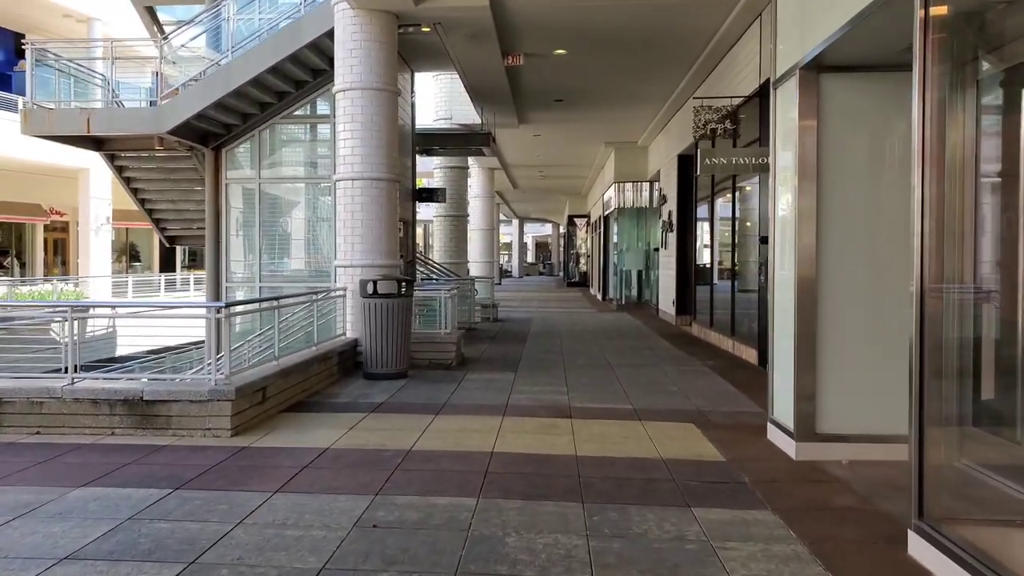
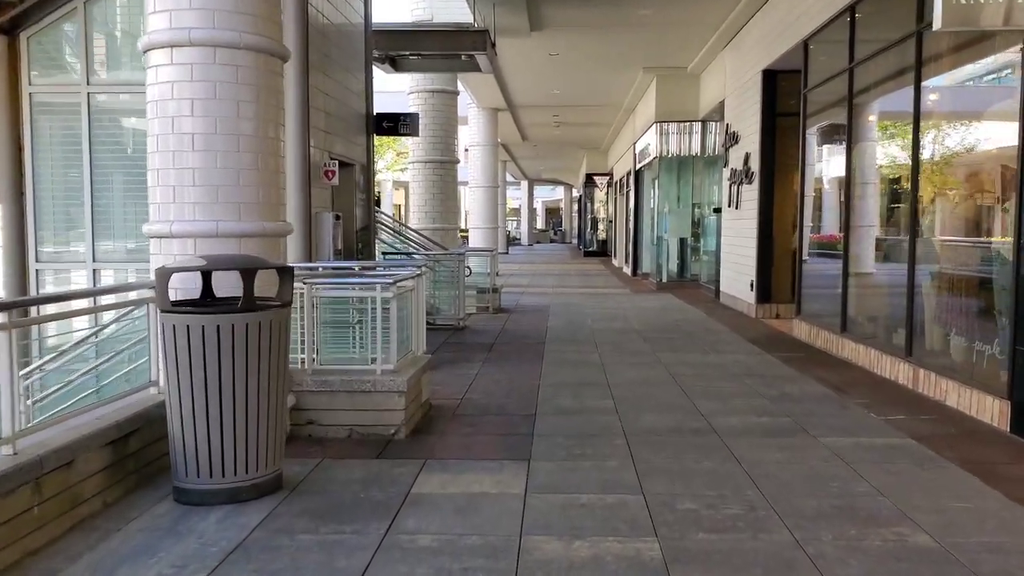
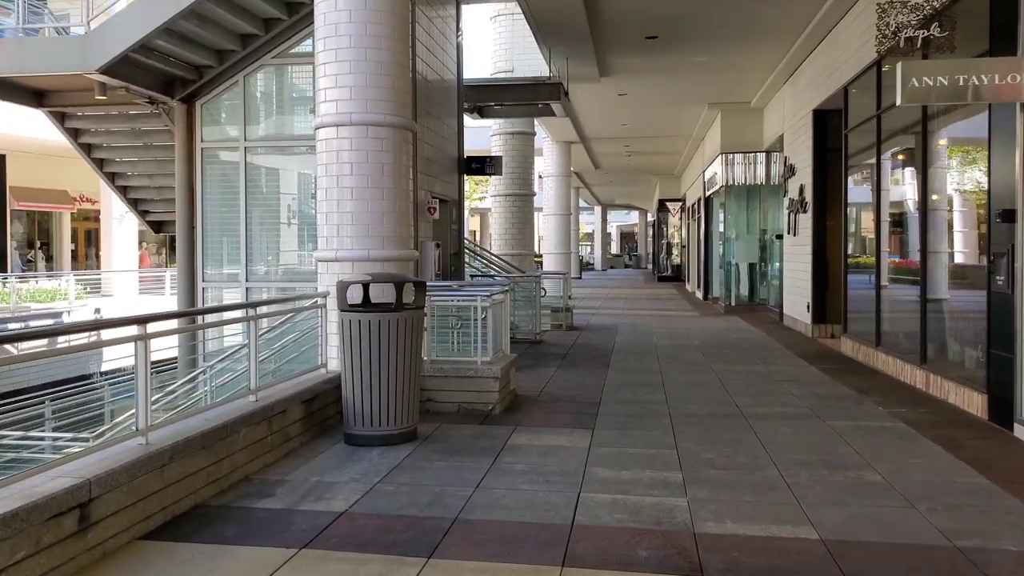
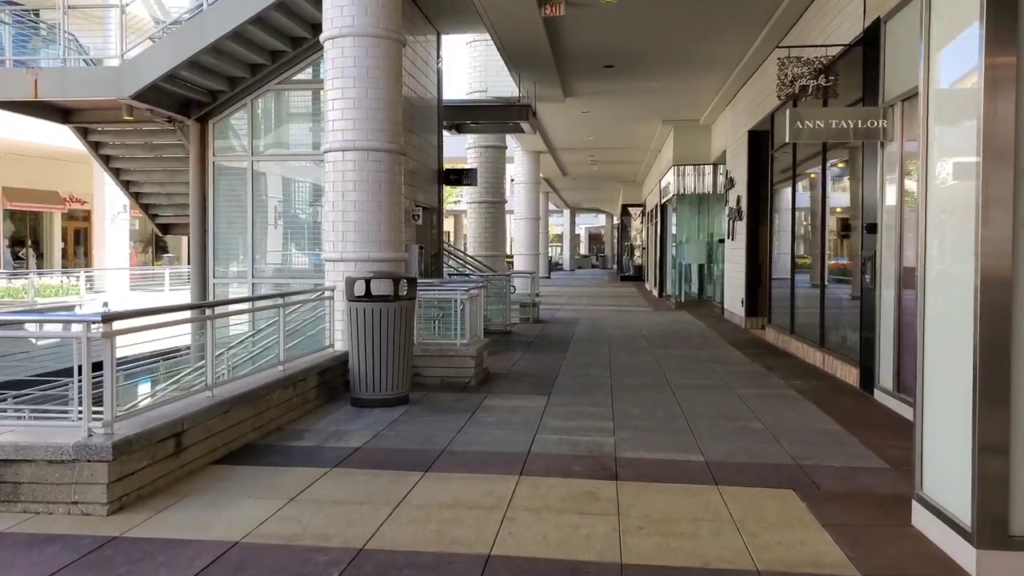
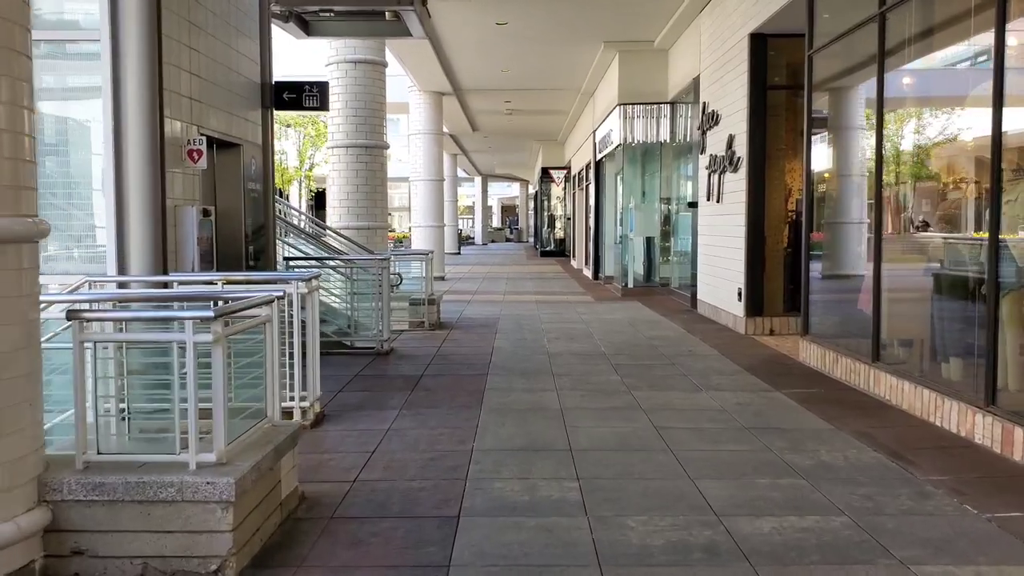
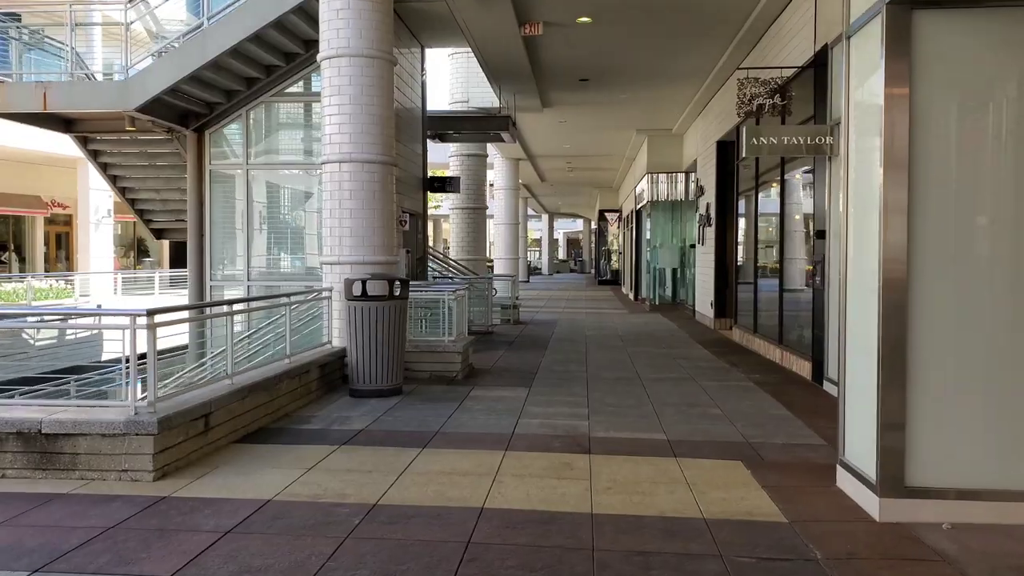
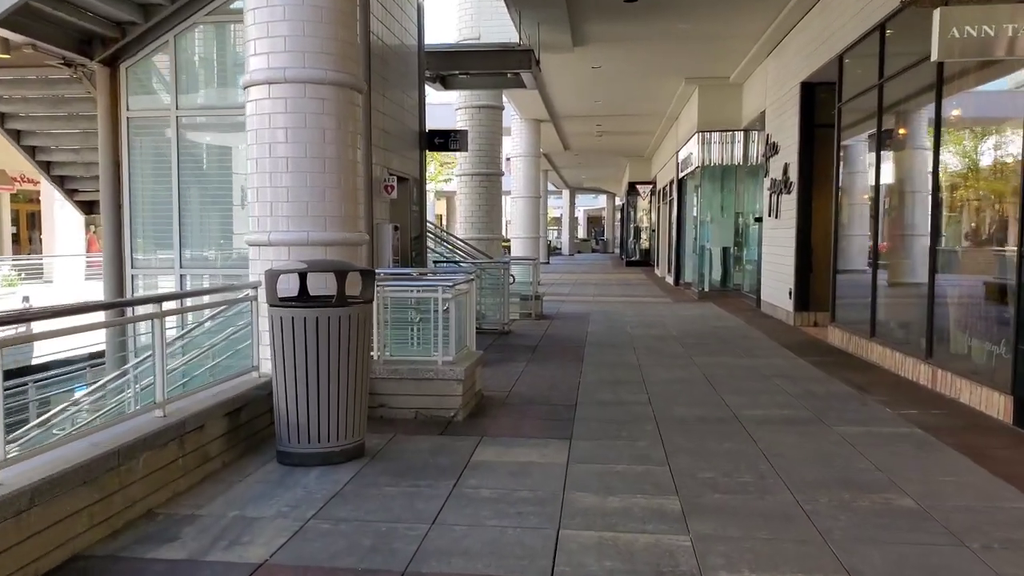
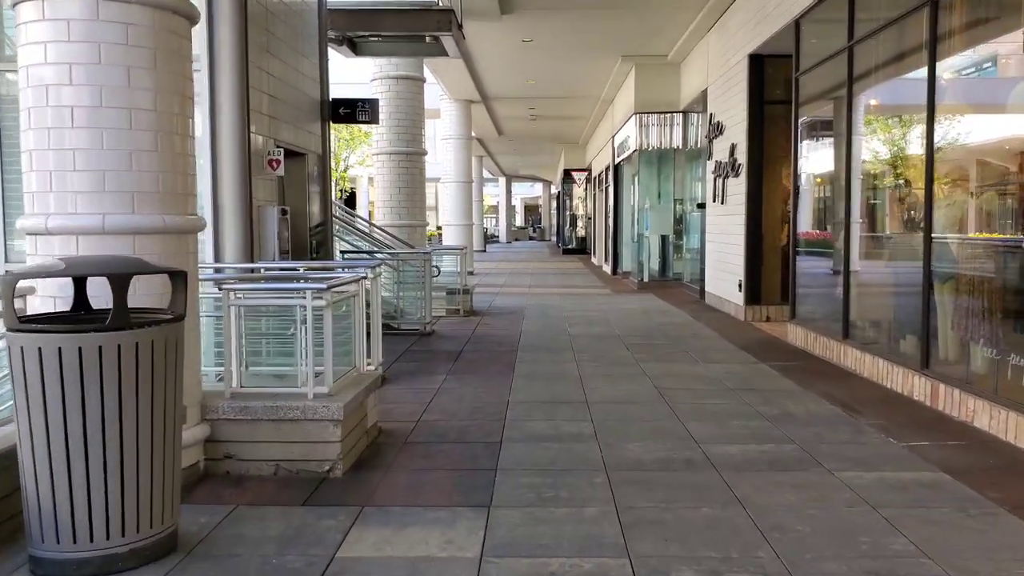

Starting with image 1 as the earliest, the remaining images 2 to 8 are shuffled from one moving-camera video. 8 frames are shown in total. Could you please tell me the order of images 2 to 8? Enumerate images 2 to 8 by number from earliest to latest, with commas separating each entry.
6, 4, 3, 7, 2, 8, 5
